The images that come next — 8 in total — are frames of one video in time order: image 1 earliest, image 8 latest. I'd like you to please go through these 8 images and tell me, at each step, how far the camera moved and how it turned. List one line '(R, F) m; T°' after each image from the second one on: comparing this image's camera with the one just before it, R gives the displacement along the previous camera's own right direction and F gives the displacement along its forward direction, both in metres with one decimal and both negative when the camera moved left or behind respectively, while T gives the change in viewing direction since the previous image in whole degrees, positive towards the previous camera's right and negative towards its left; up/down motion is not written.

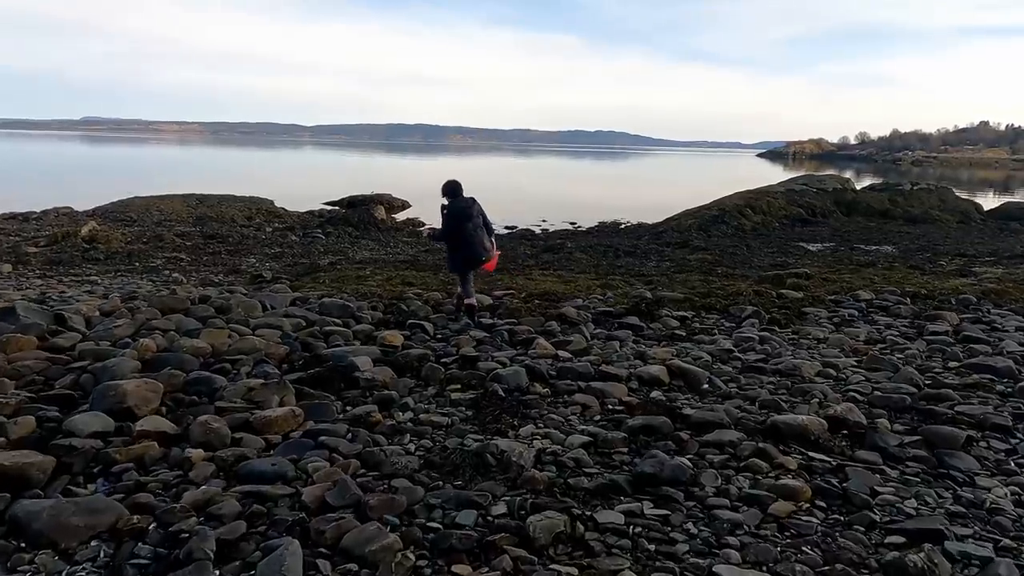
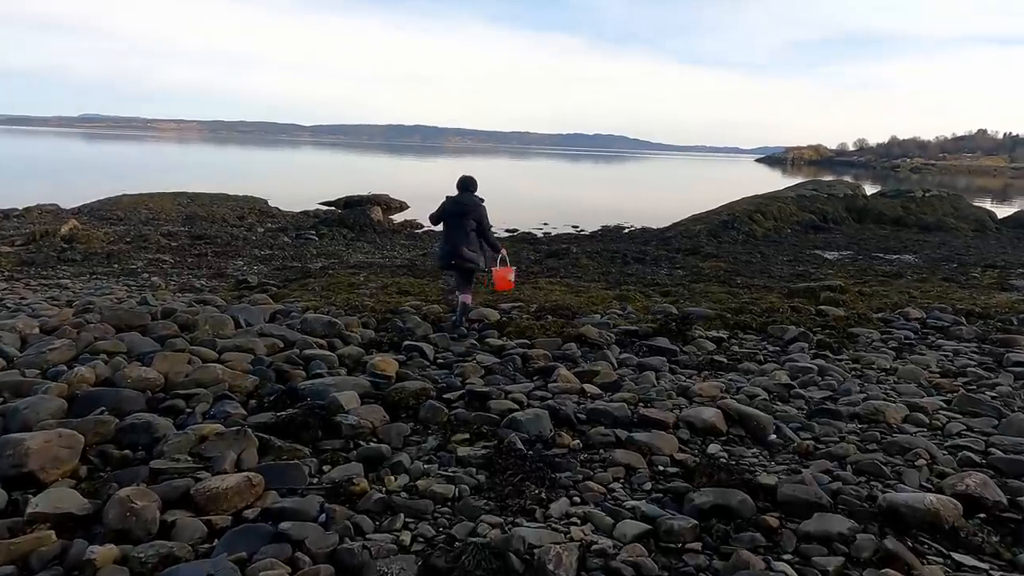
(-0.2, +1.3) m; 0°
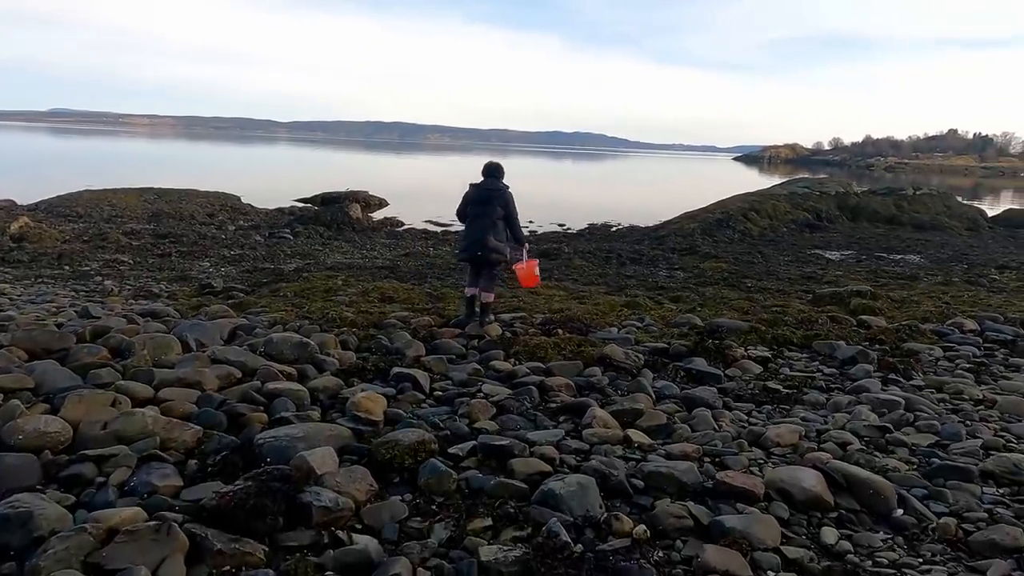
(-0.3, +1.5) m; +2°
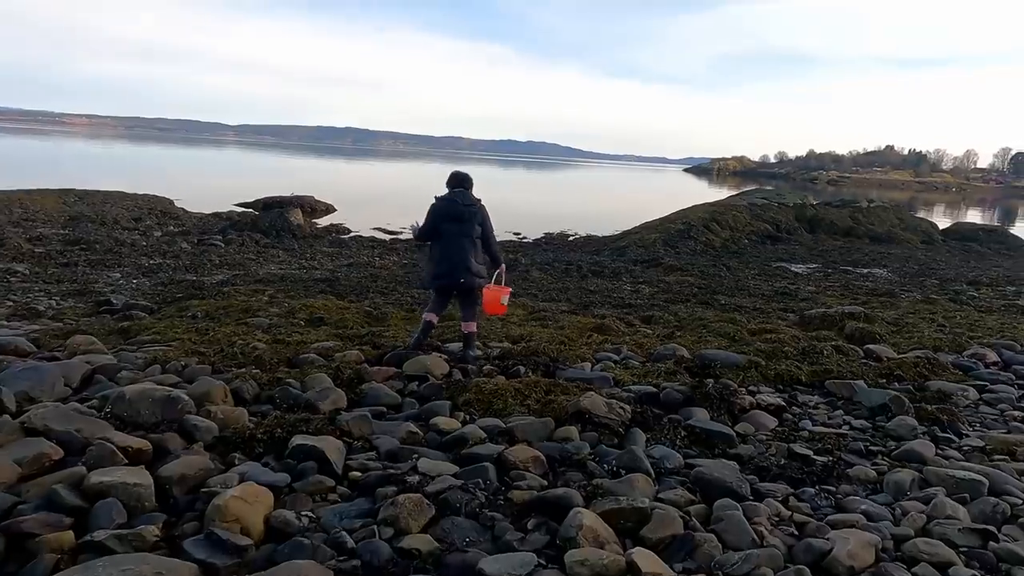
(0.0, +1.7) m; +4°
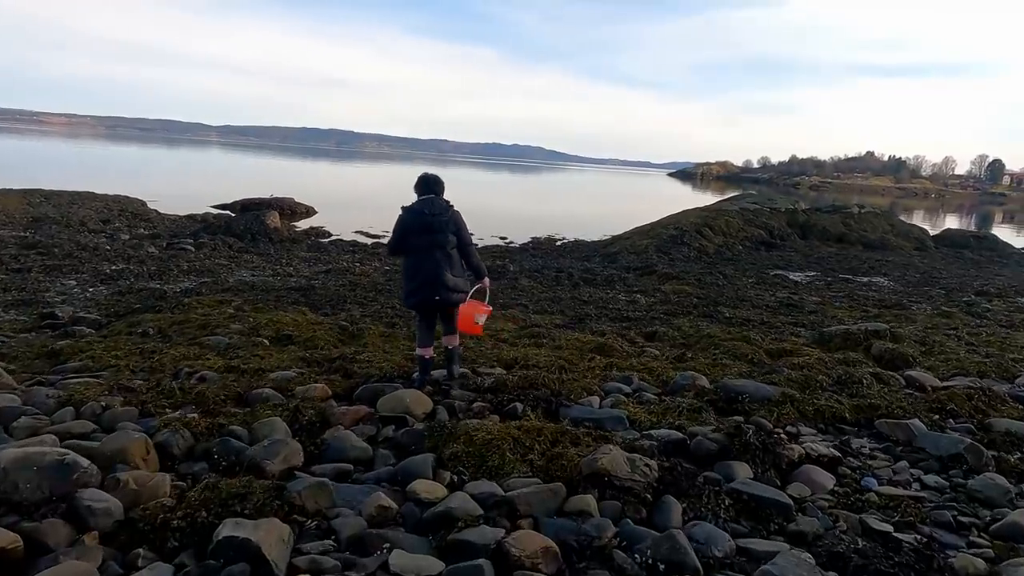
(-0.1, +1.1) m; +1°
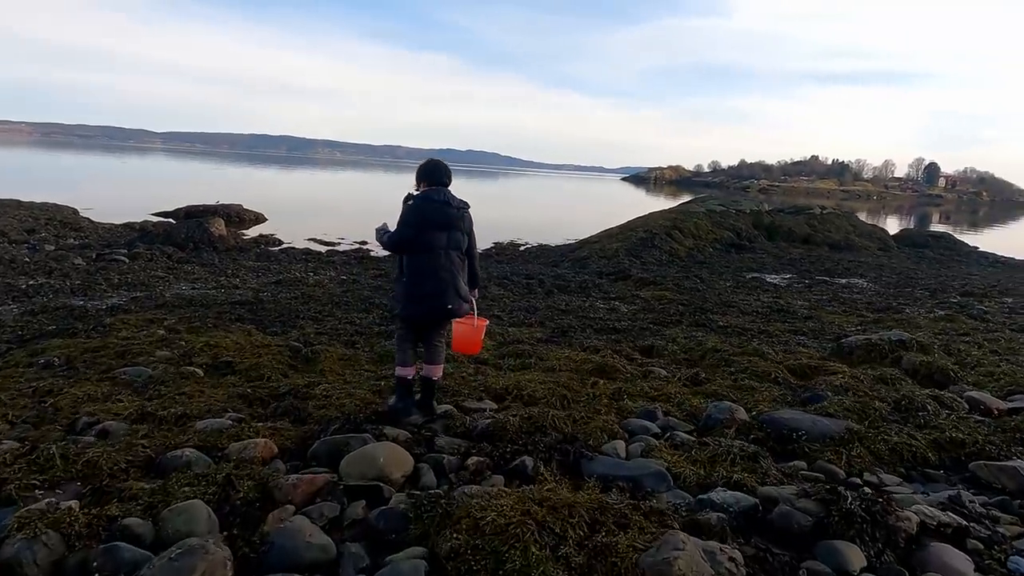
(-0.3, +1.4) m; +4°
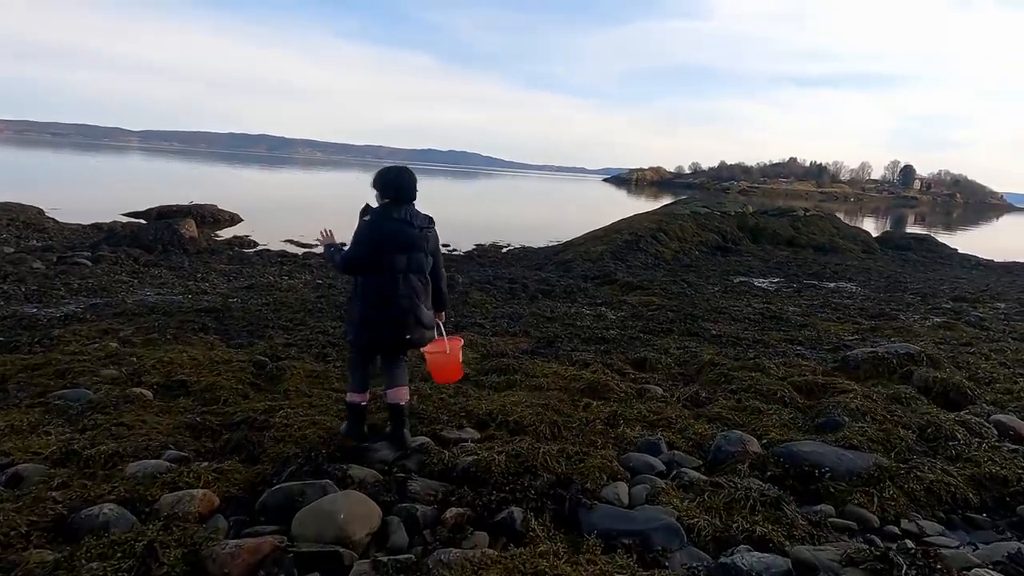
(0.0, +0.7) m; +2°
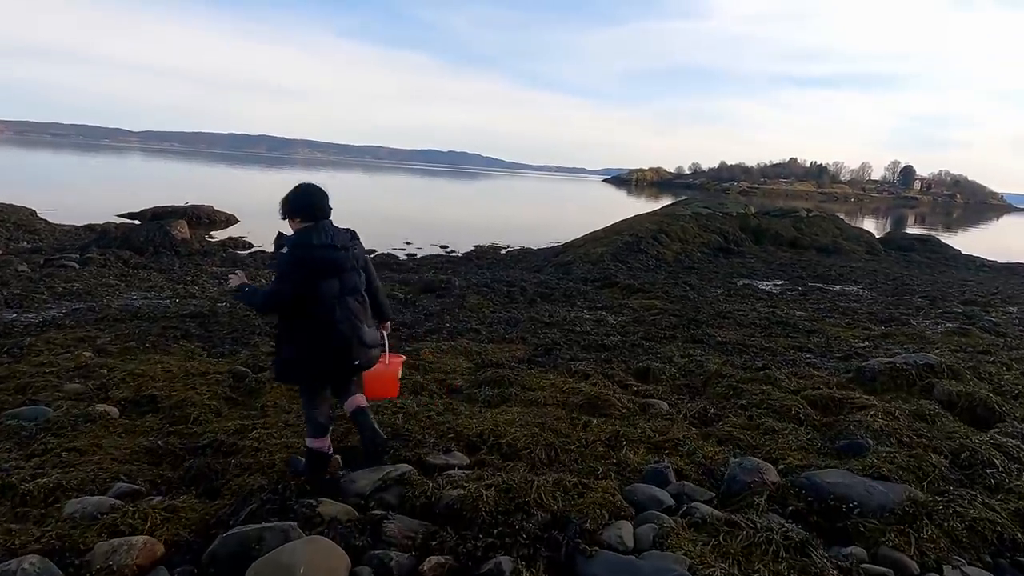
(+0.1, +0.5) m; 0°
